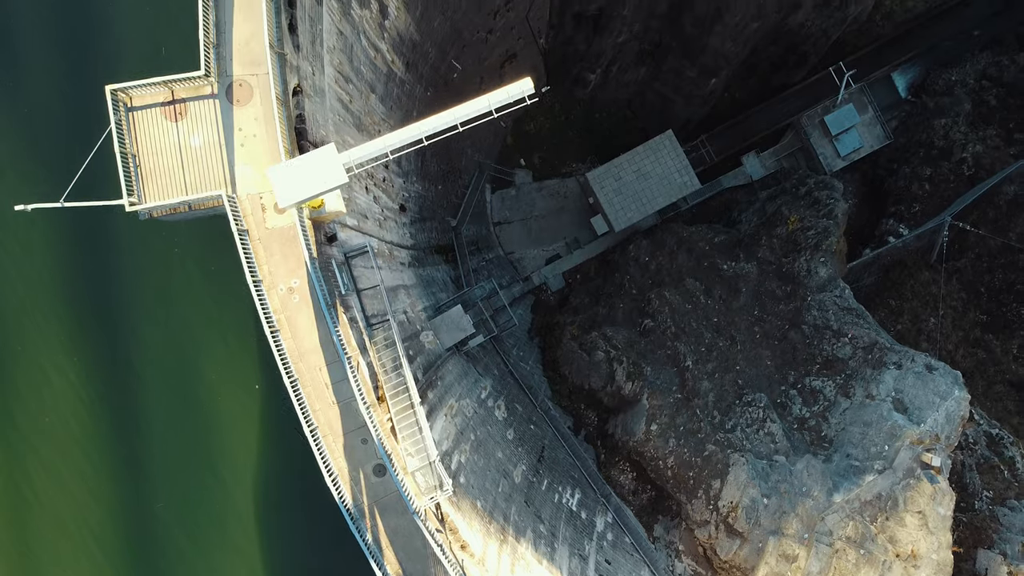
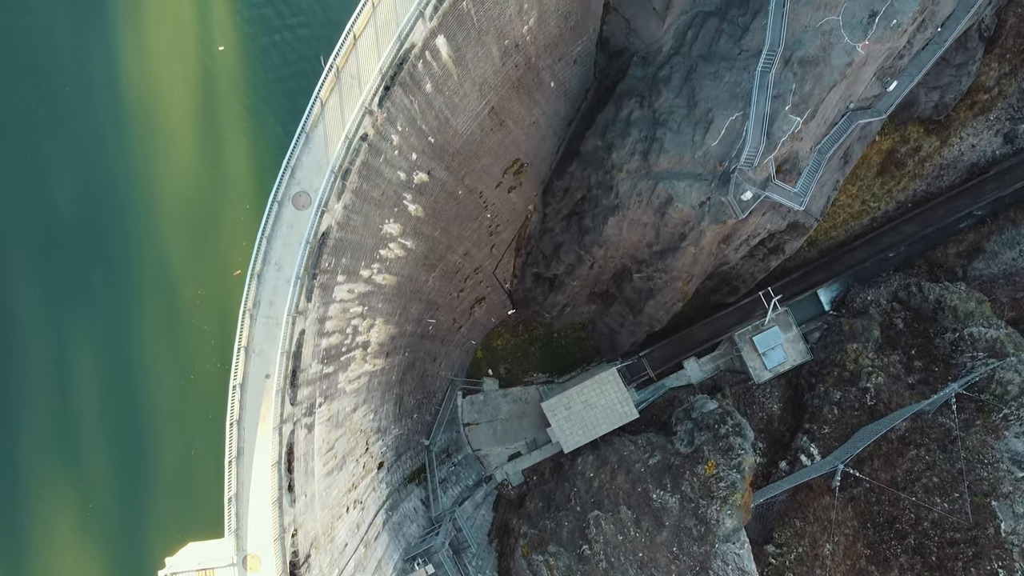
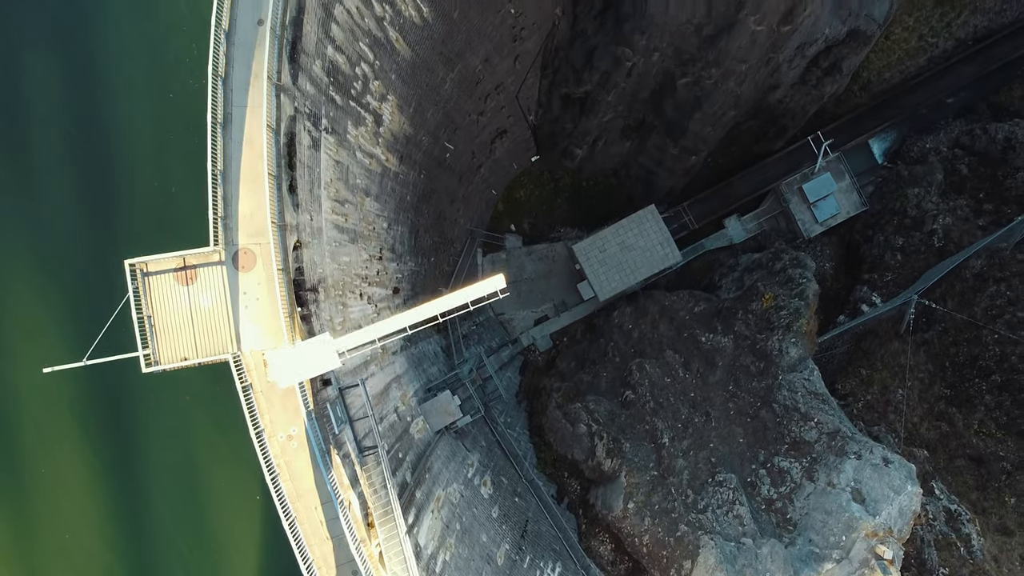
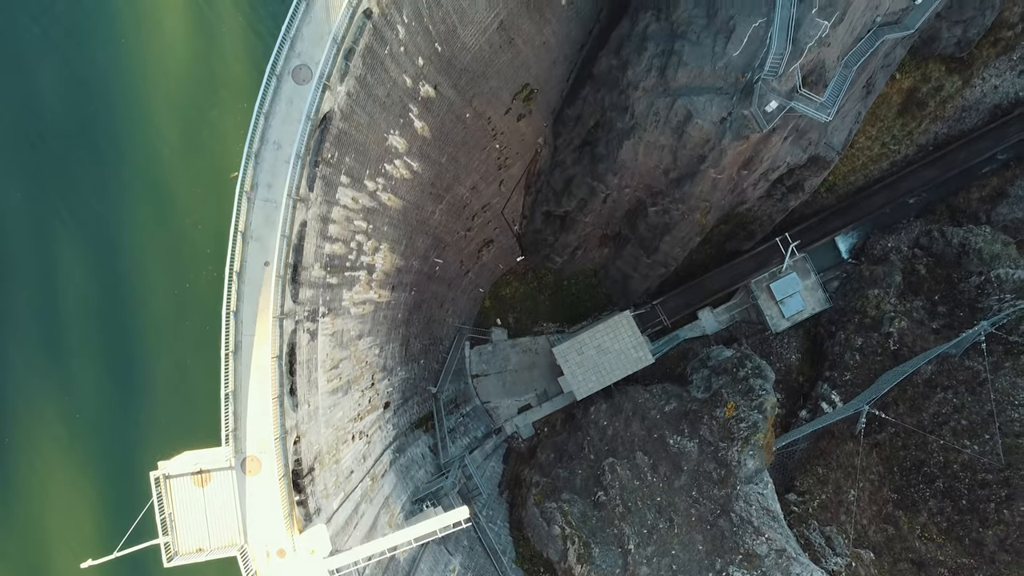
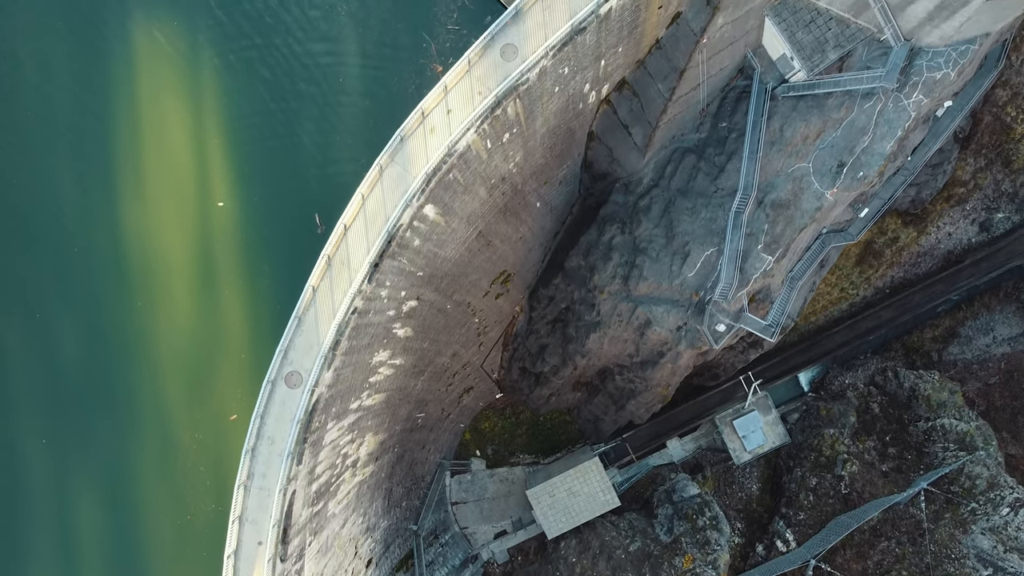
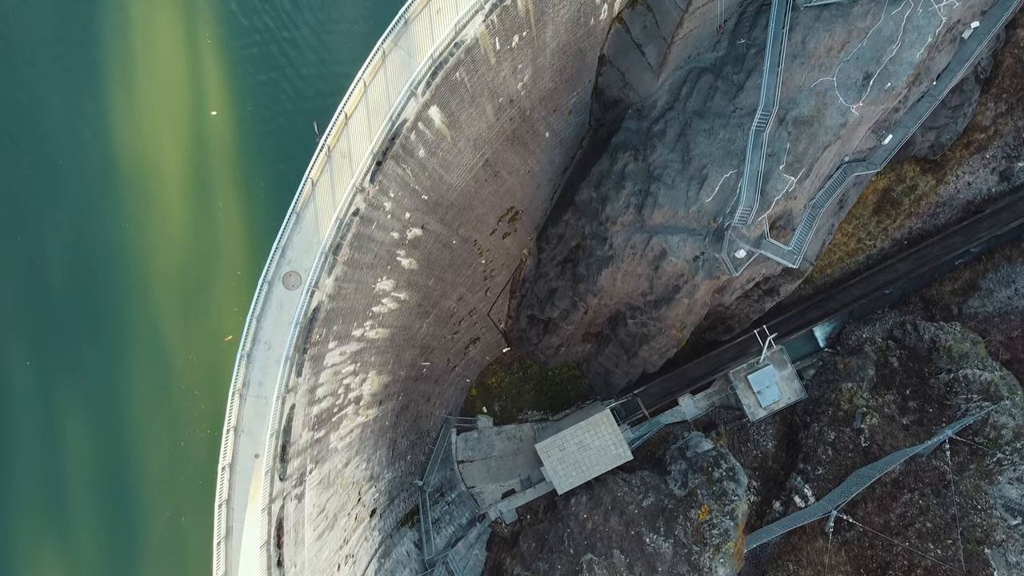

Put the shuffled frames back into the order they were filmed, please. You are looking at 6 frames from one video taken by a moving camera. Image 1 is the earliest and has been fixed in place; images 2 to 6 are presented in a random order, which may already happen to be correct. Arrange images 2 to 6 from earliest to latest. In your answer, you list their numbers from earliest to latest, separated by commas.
3, 4, 2, 6, 5
